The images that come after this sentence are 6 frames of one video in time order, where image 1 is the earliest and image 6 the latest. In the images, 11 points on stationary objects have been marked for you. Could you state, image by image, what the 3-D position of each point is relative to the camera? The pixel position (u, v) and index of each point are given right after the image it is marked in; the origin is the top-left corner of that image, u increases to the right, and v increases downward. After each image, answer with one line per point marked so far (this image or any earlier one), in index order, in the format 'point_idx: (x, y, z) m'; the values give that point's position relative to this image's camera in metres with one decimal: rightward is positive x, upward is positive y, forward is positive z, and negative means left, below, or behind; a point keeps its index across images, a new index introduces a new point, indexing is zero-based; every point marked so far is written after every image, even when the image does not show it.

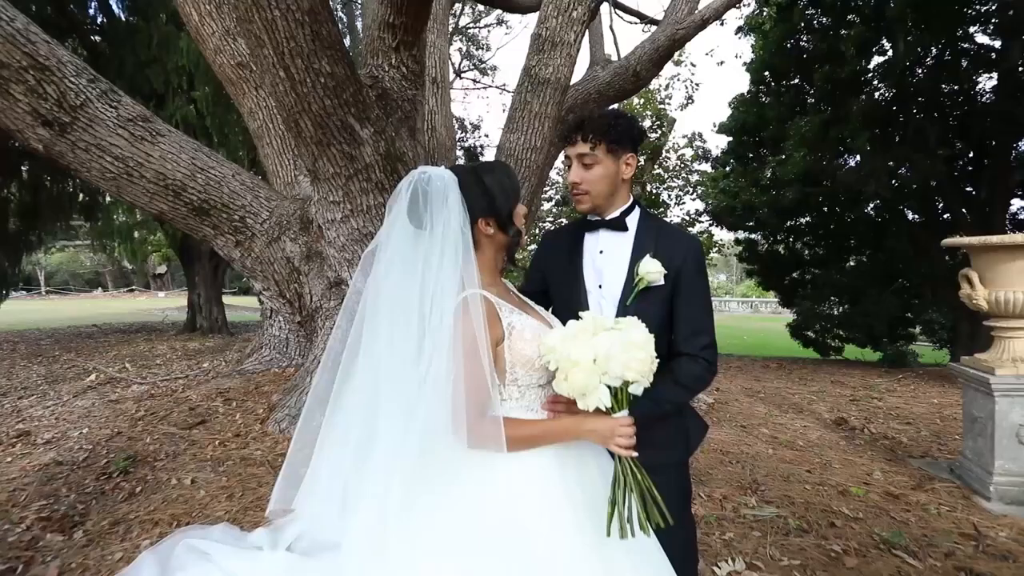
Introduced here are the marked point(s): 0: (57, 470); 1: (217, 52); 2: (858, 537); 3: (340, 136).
0: (-3.0, -1.2, +3.7) m
1: (-3.4, +2.7, +6.3) m
2: (+1.9, -1.4, +3.0) m
3: (-1.4, +1.2, +4.4) m
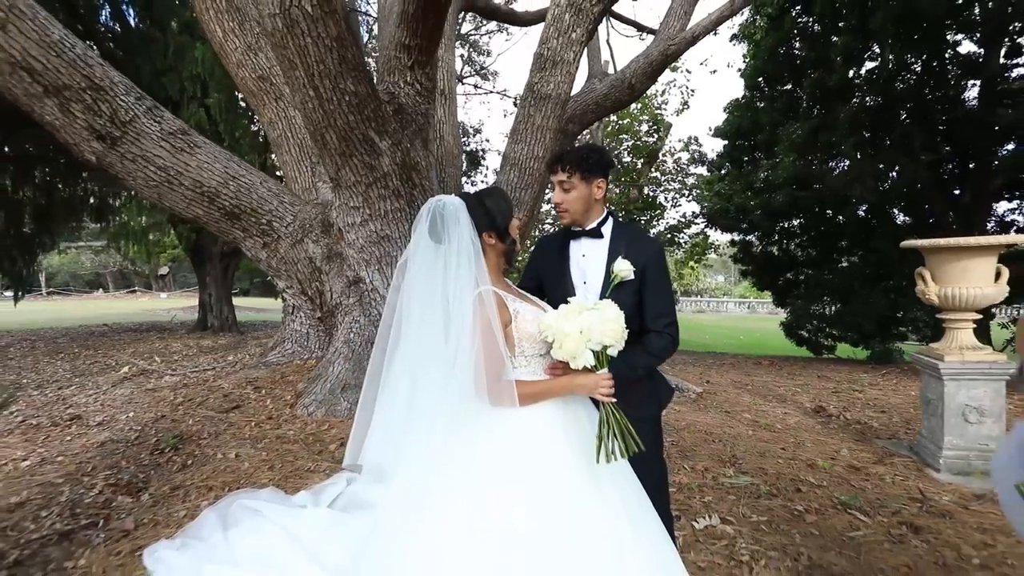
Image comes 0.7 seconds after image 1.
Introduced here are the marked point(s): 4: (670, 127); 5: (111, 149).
0: (-3.0, -1.2, +4.2) m
1: (-3.4, +2.7, +6.8) m
2: (+1.9, -1.3, +3.5) m
3: (-1.3, +1.2, +4.9) m
4: (+4.0, +4.1, +13.9) m
5: (-3.3, +1.2, +4.6) m
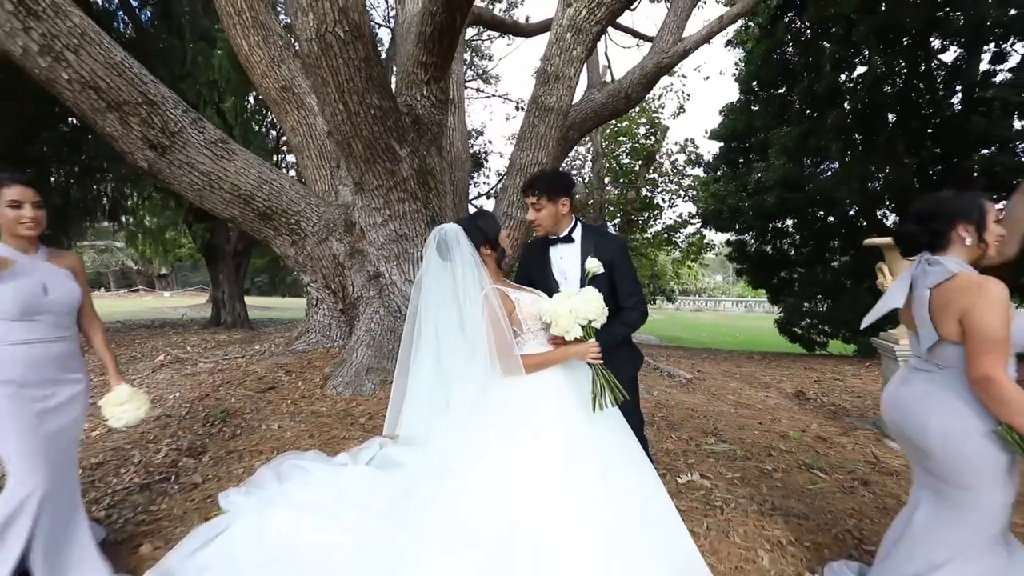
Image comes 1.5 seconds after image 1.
0: (-2.9, -1.1, +4.7) m
1: (-3.3, +2.8, +7.3) m
2: (+2.0, -1.3, +4.1) m
3: (-1.2, +1.3, +5.4) m
4: (+4.1, +4.1, +14.5) m
5: (-3.3, +1.2, +5.1) m
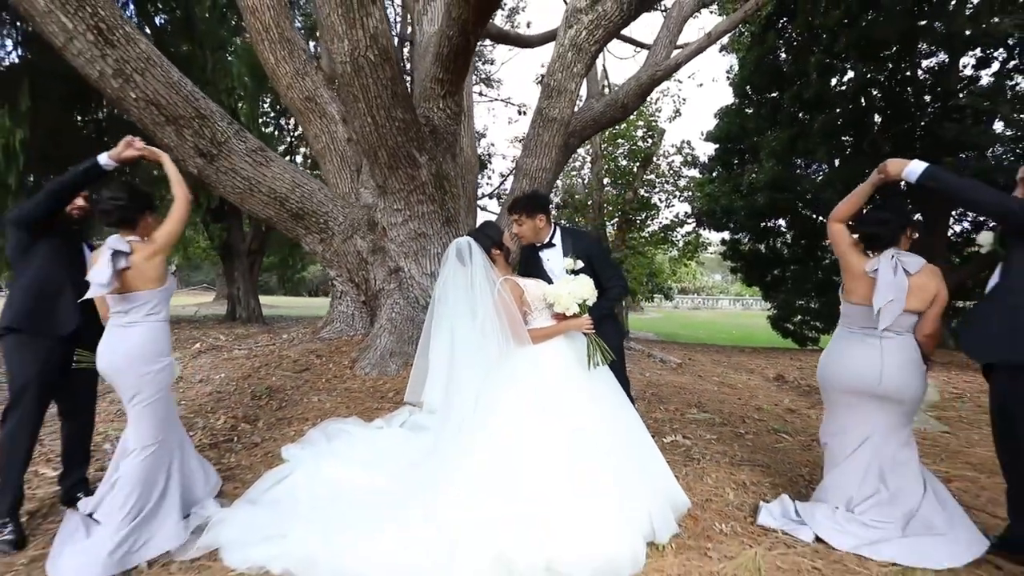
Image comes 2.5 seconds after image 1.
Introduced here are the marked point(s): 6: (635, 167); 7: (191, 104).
0: (-2.8, -1.0, +5.4) m
1: (-3.2, +2.9, +8.0) m
2: (+2.1, -1.2, +4.8) m
3: (-1.2, +1.4, +6.1) m
4: (+4.1, +4.2, +15.2) m
5: (-3.2, +1.3, +5.8) m
6: (+3.4, +3.3, +15.2) m
7: (-3.2, +1.8, +5.5) m
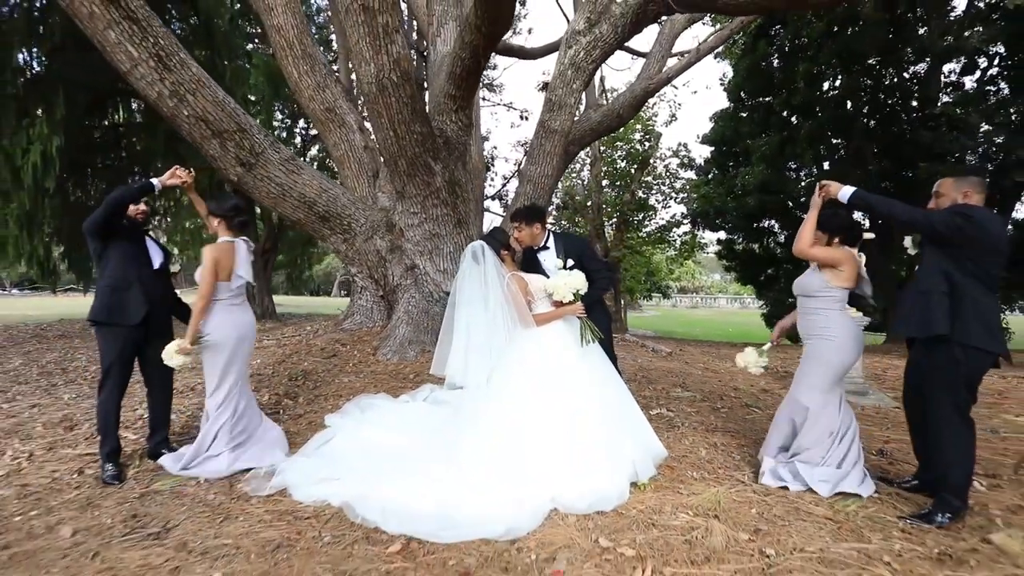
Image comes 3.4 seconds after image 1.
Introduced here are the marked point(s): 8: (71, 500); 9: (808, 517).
0: (-2.7, -1.0, +6.1) m
1: (-3.1, +3.0, +8.7) m
2: (+2.2, -1.1, +5.5) m
3: (-1.1, +1.4, +6.8) m
4: (+4.2, +4.3, +15.9) m
5: (-3.1, +1.4, +6.5) m
6: (+3.5, +3.4, +15.9) m
7: (-3.1, +1.9, +6.2) m
8: (-2.7, -1.3, +3.5) m
9: (+1.7, -1.3, +3.2) m
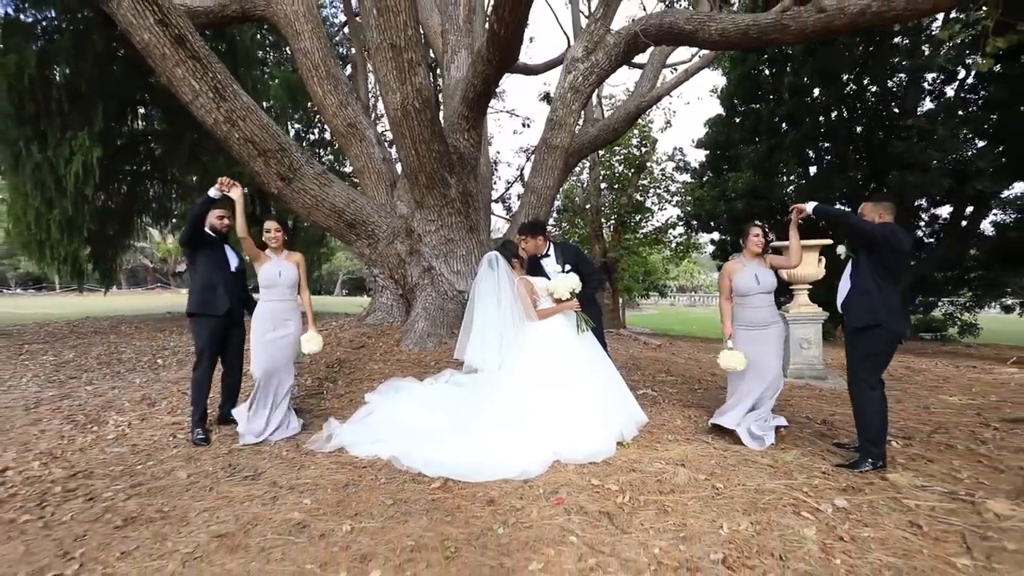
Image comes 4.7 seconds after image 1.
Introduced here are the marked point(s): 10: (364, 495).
0: (-2.7, -1.0, +7.0) m
1: (-3.0, +3.0, +9.6) m
2: (+2.3, -1.1, +6.4) m
3: (-1.0, +1.4, +7.7) m
4: (+4.3, +4.3, +16.8) m
5: (-3.0, +1.4, +7.4) m
6: (+3.6, +3.4, +16.8) m
7: (-3.0, +1.9, +7.1) m
8: (-2.7, -1.3, +4.4) m
9: (+1.8, -1.3, +4.1) m
10: (-1.0, -1.4, +3.7) m
